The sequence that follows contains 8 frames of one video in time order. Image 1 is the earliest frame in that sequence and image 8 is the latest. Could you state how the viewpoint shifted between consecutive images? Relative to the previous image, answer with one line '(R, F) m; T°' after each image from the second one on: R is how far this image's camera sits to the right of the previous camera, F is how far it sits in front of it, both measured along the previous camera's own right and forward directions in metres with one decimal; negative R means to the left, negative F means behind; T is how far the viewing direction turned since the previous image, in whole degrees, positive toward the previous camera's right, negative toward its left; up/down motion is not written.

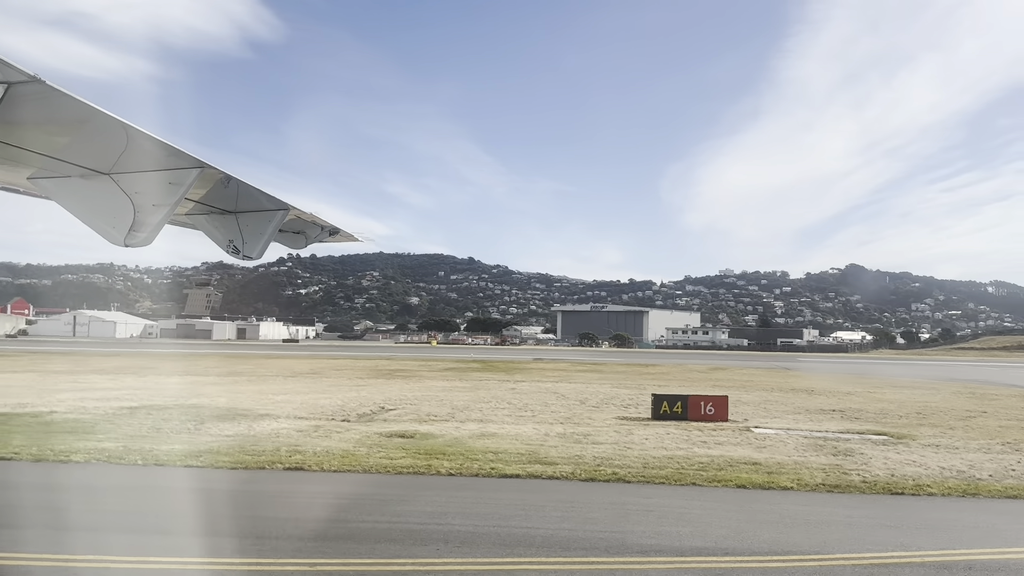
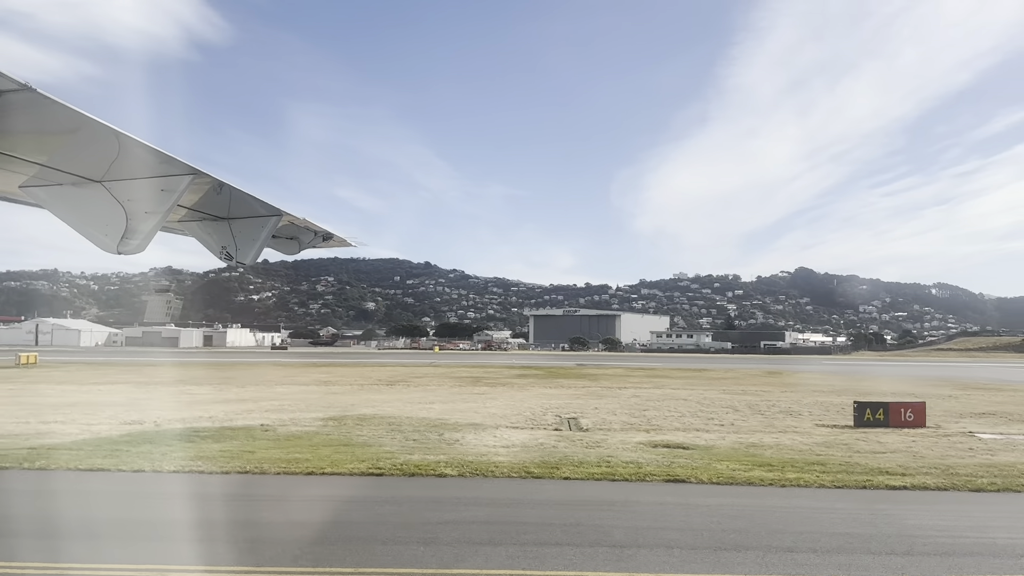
(-3.0, +0.2) m; +2°
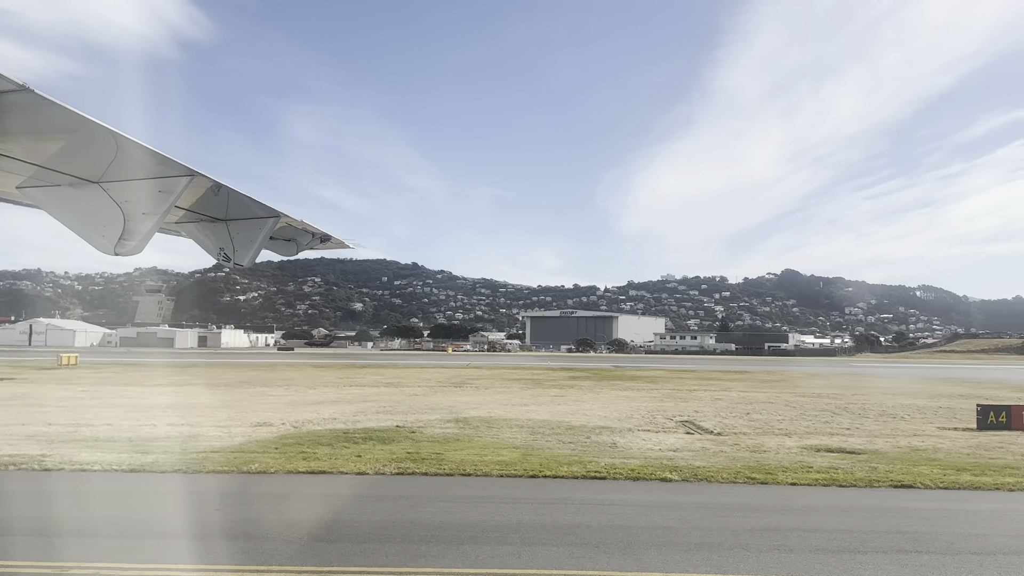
(-1.6, 0.0) m; 0°
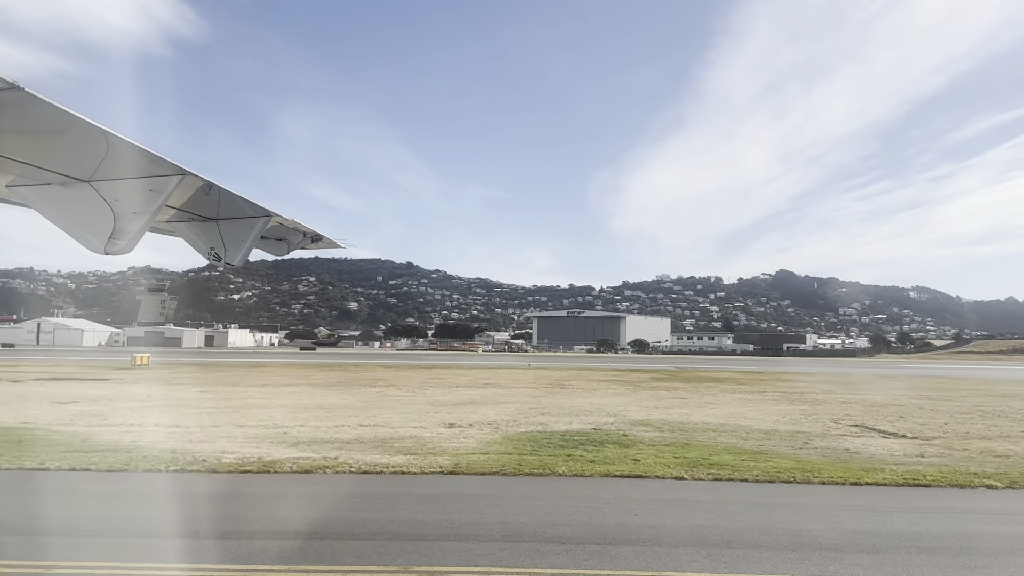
(-2.2, 0.0) m; 0°
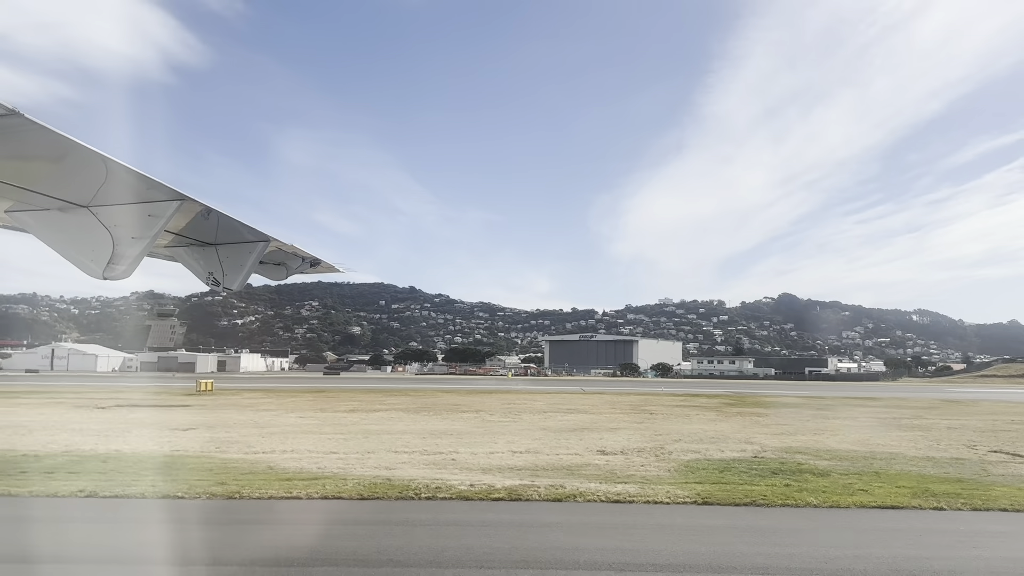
(-1.8, -0.1) m; -1°
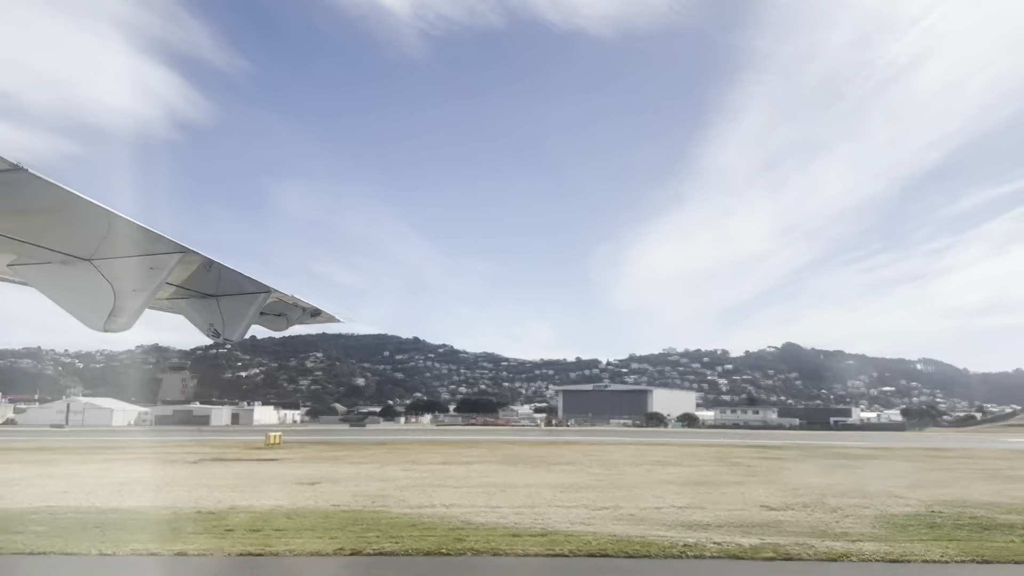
(-1.9, -0.1) m; -1°
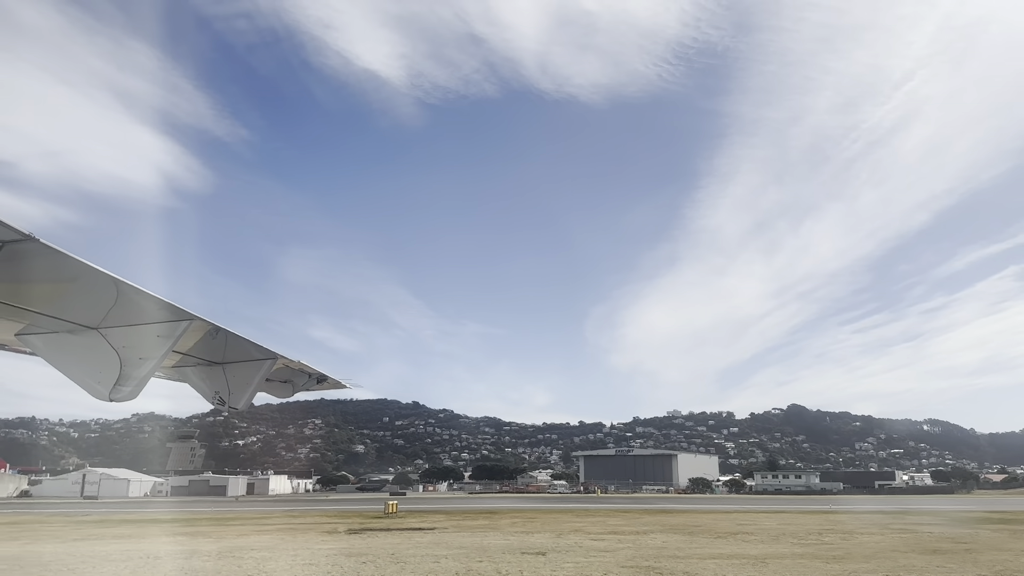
(-3.6, -0.1) m; -1°
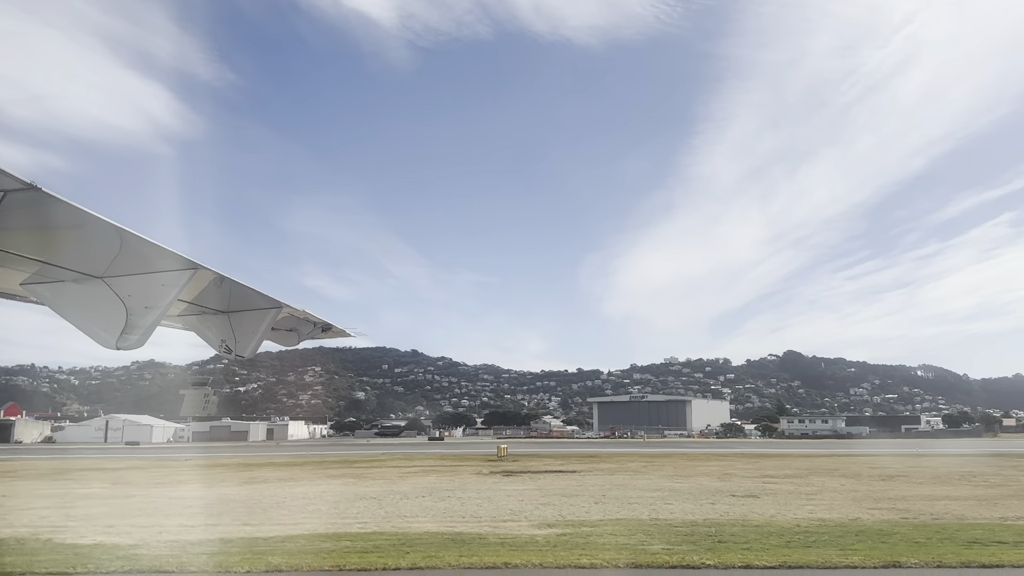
(-3.5, -0.5) m; -1°
